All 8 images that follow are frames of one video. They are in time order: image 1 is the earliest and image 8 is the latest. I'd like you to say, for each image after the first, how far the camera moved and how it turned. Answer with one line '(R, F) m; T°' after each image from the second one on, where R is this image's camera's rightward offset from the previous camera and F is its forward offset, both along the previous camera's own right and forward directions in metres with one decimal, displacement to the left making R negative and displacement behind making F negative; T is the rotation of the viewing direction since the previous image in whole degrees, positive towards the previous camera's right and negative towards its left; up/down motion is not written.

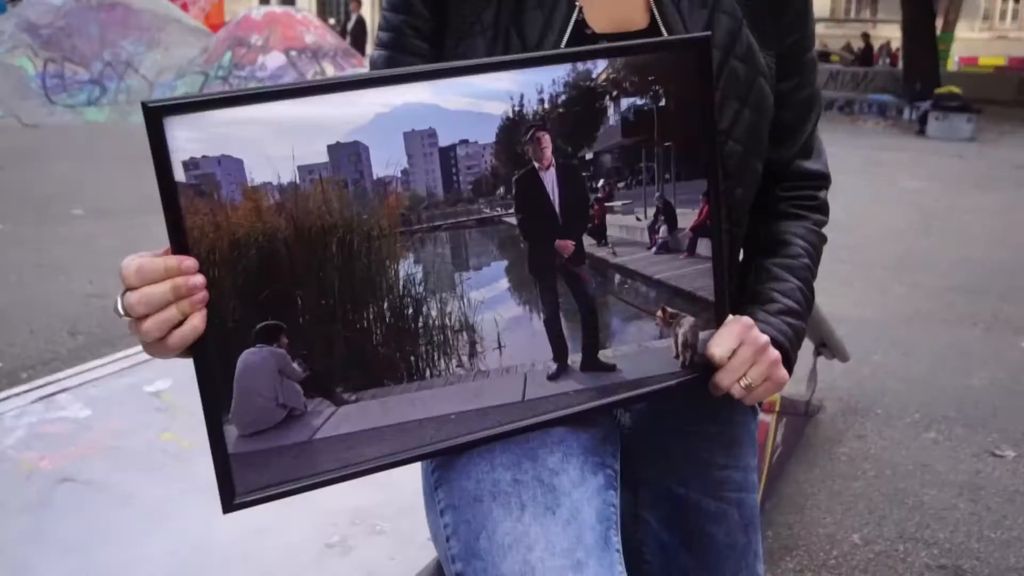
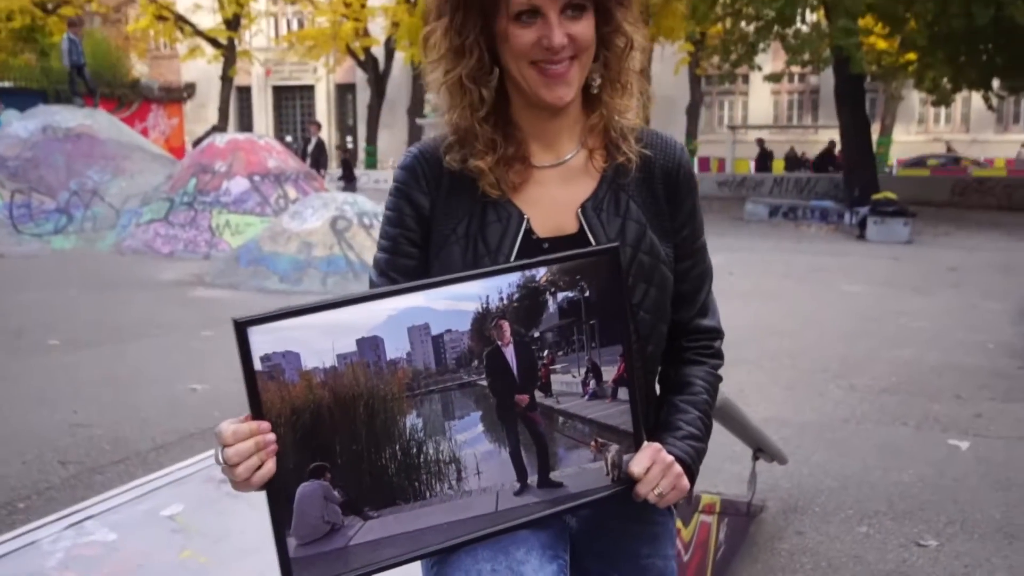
(0.0, -0.4) m; +2°
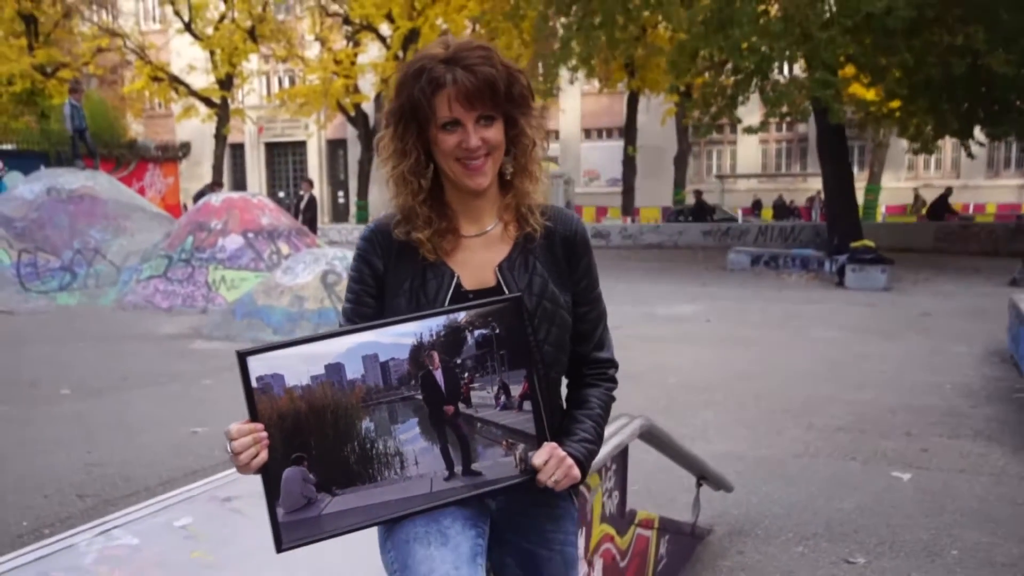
(+0.1, -0.4) m; 0°
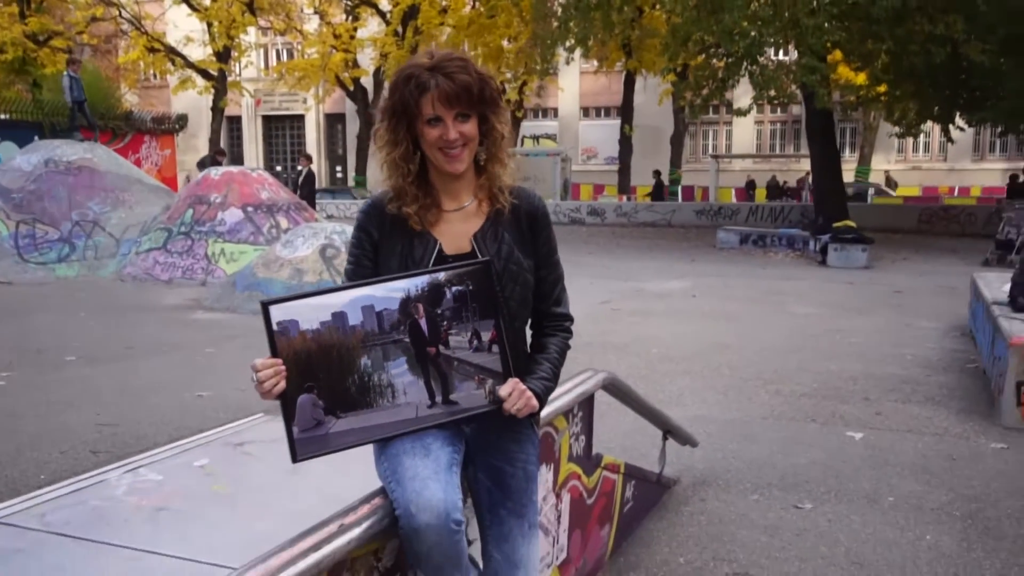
(+0.1, -0.4) m; 0°
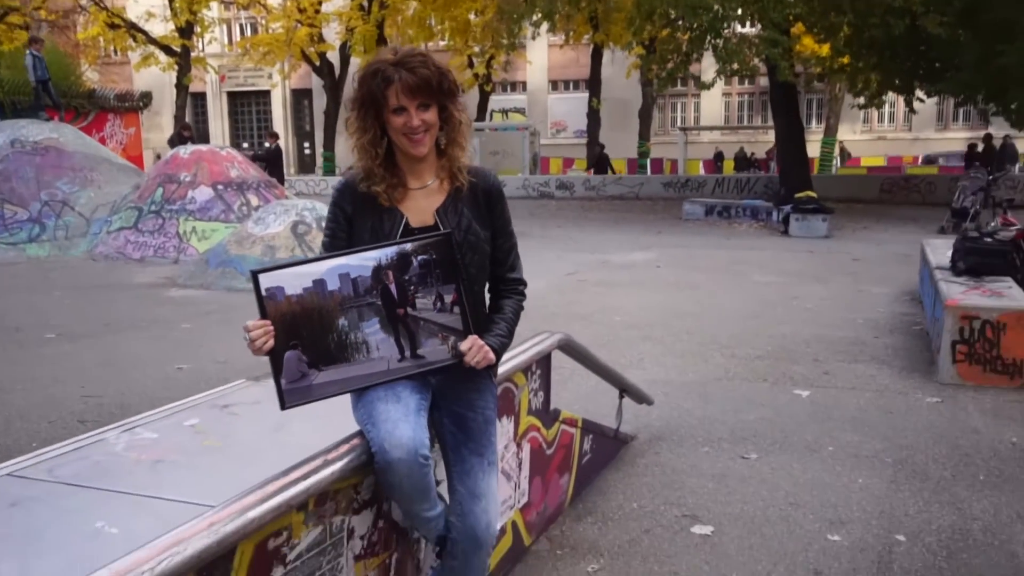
(0.0, -0.3) m; +2°
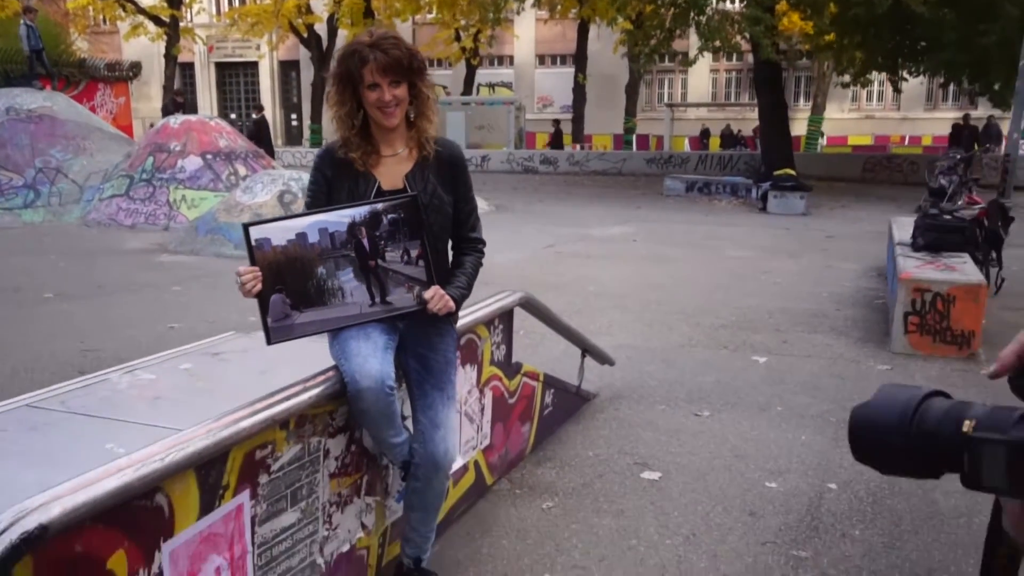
(+0.1, -0.4) m; +1°
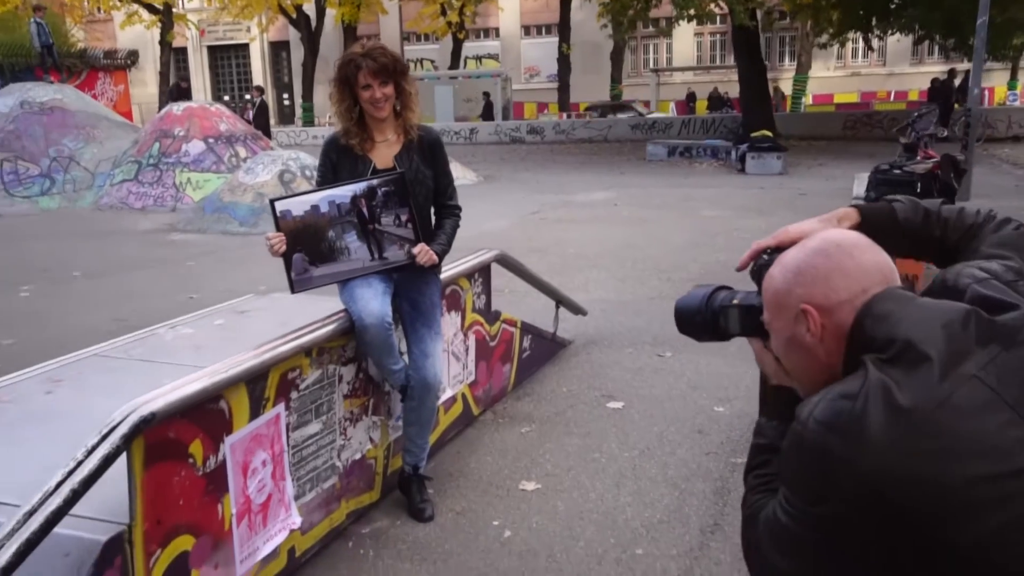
(+0.1, -0.7) m; 0°
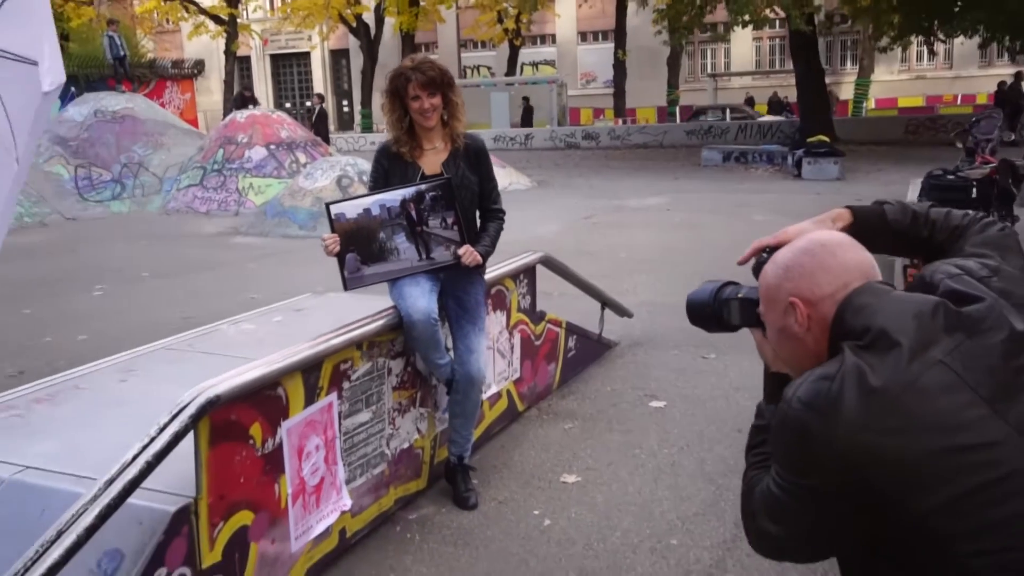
(+0.1, -0.2) m; -3°
